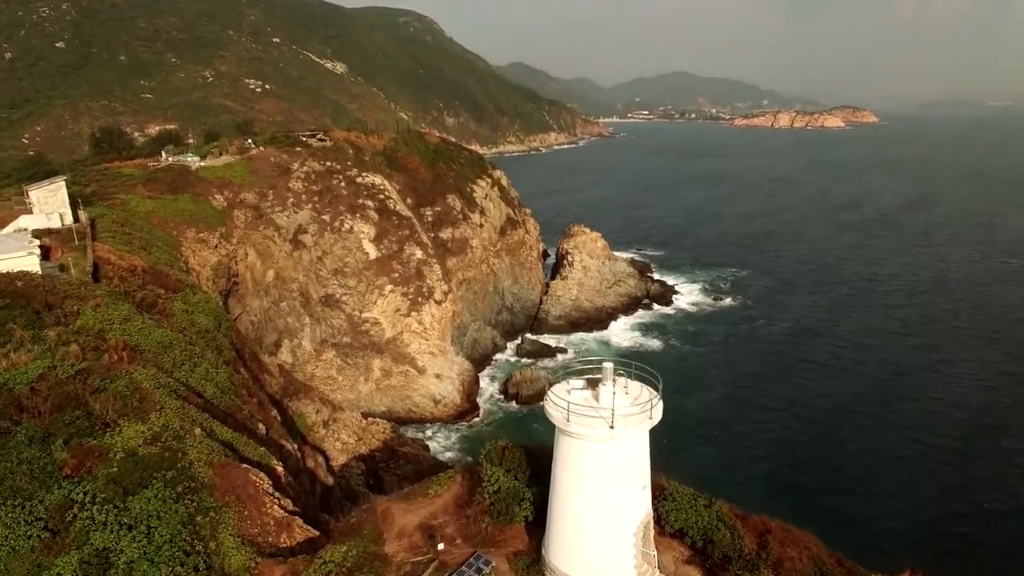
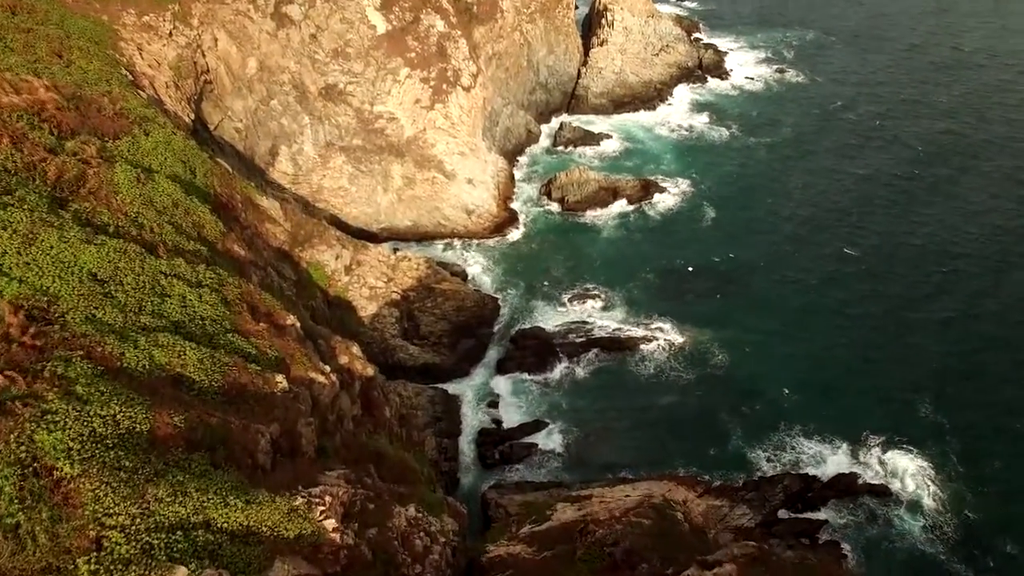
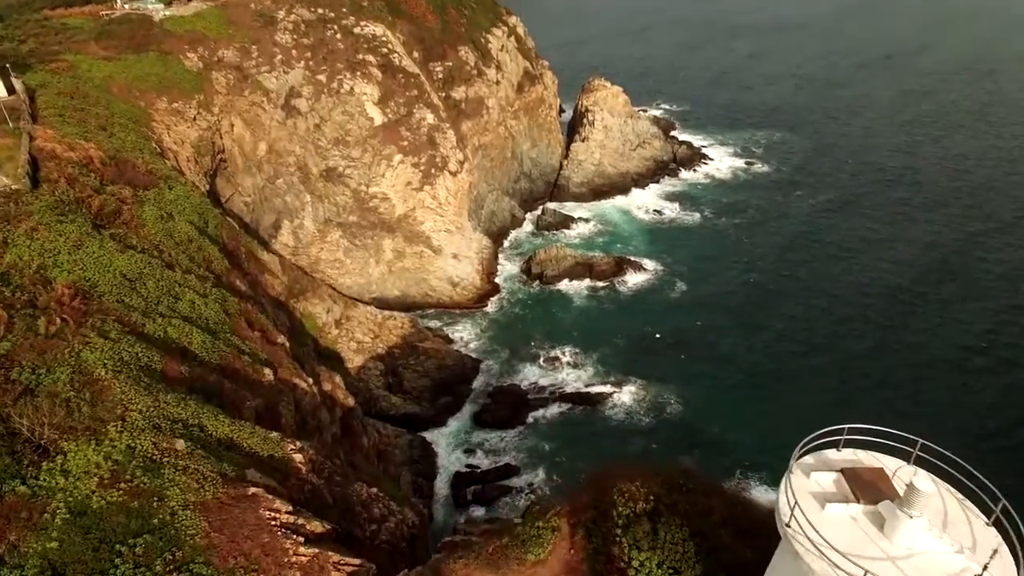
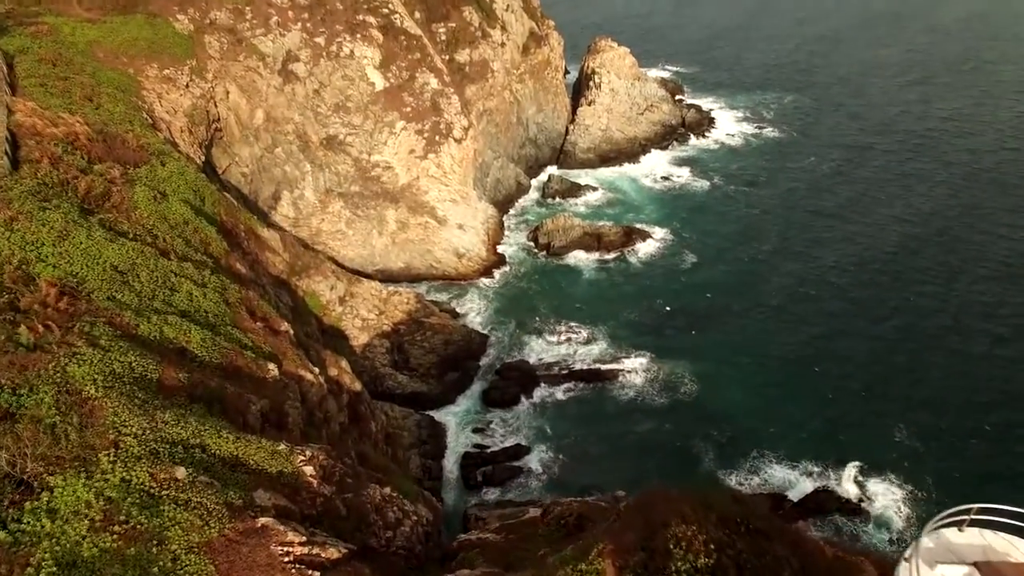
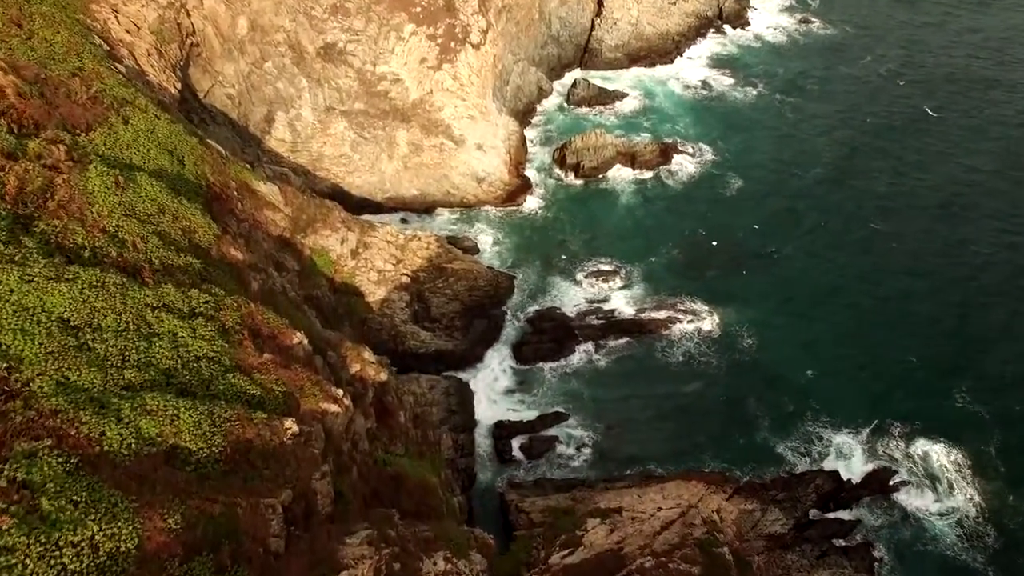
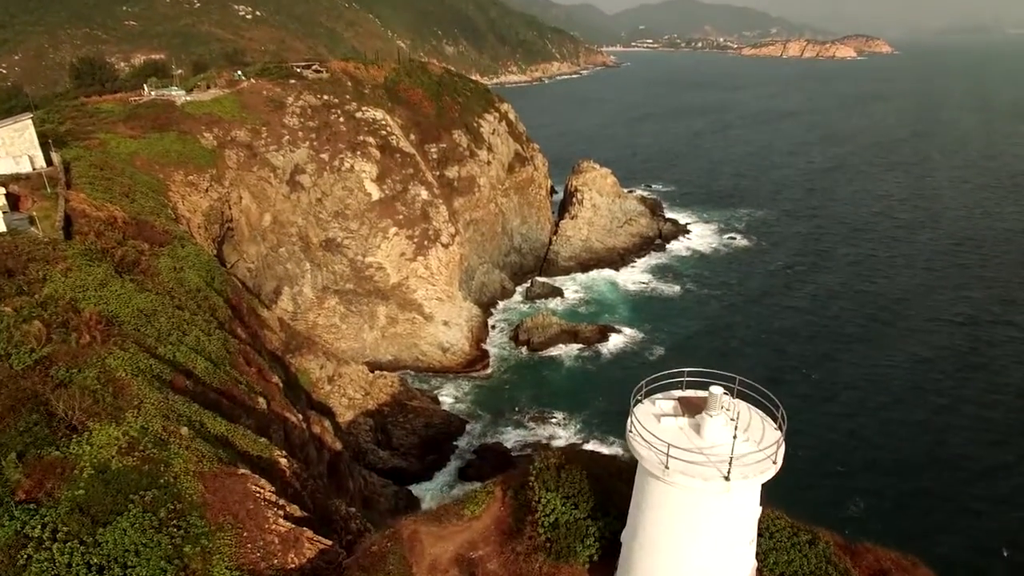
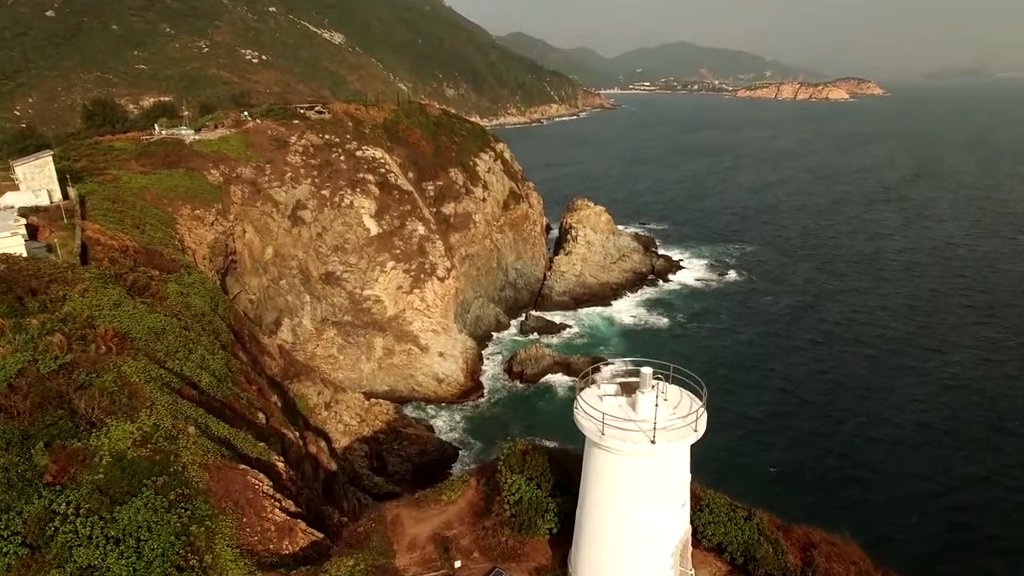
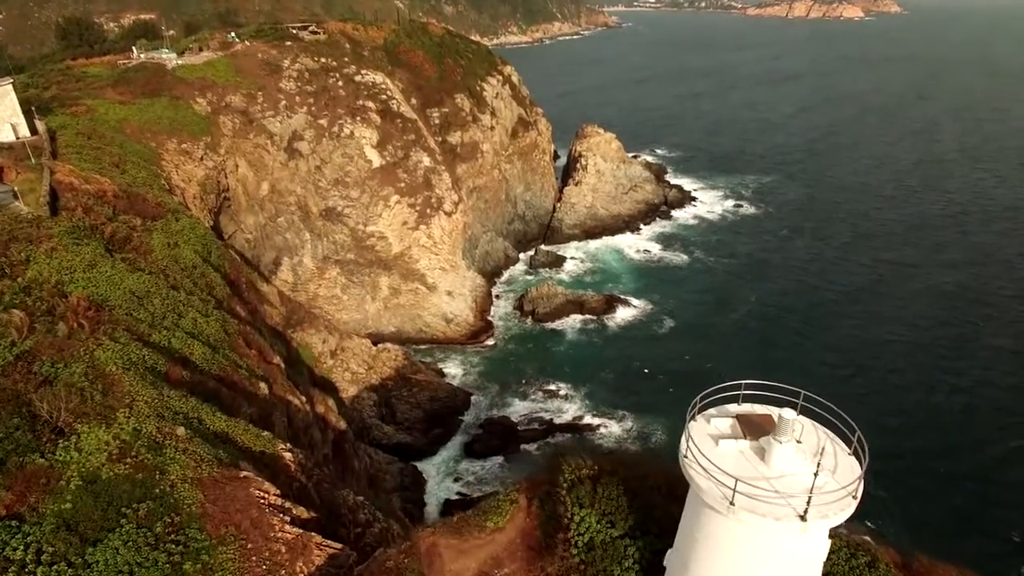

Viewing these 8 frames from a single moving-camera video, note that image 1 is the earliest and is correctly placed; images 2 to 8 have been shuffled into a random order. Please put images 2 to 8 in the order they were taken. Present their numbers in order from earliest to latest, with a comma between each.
7, 6, 8, 3, 4, 2, 5
